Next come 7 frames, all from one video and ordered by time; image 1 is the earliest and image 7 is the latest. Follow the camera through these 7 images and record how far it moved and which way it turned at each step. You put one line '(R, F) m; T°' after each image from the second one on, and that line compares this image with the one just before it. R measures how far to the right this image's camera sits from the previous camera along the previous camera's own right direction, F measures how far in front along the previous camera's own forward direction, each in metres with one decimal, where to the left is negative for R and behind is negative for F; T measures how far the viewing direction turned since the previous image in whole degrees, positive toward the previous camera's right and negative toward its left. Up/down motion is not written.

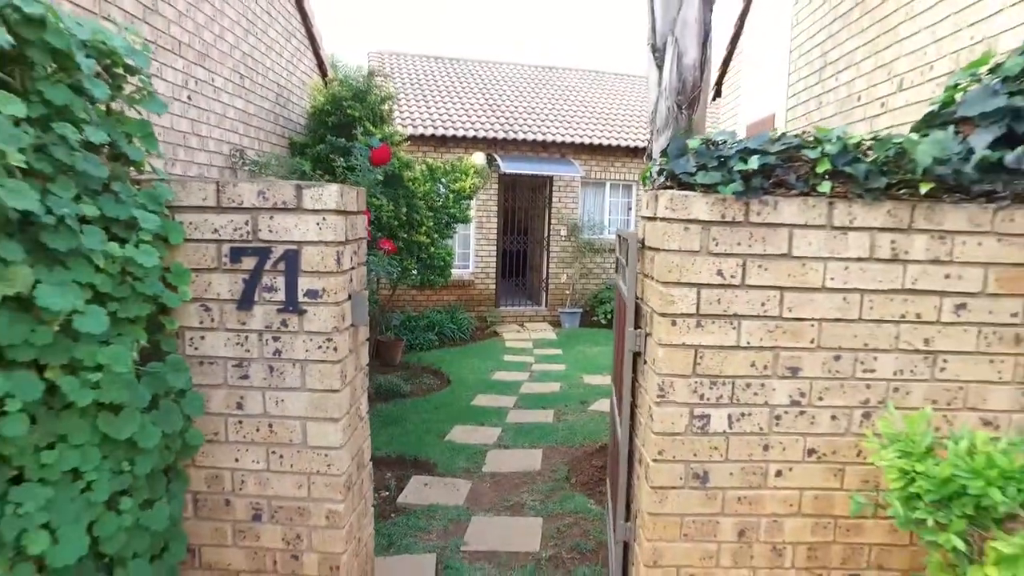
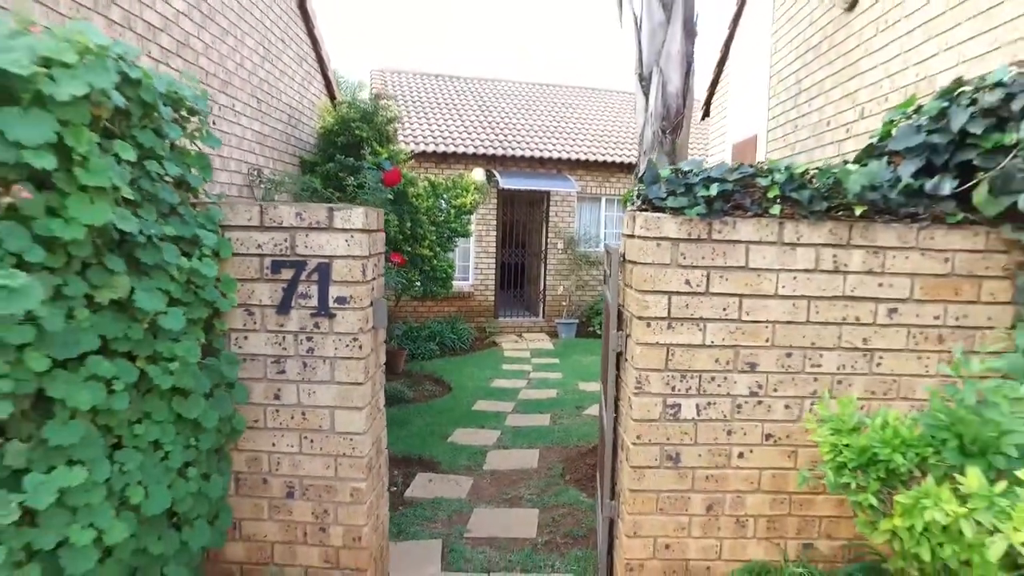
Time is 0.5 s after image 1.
(0.0, -0.4) m; 0°
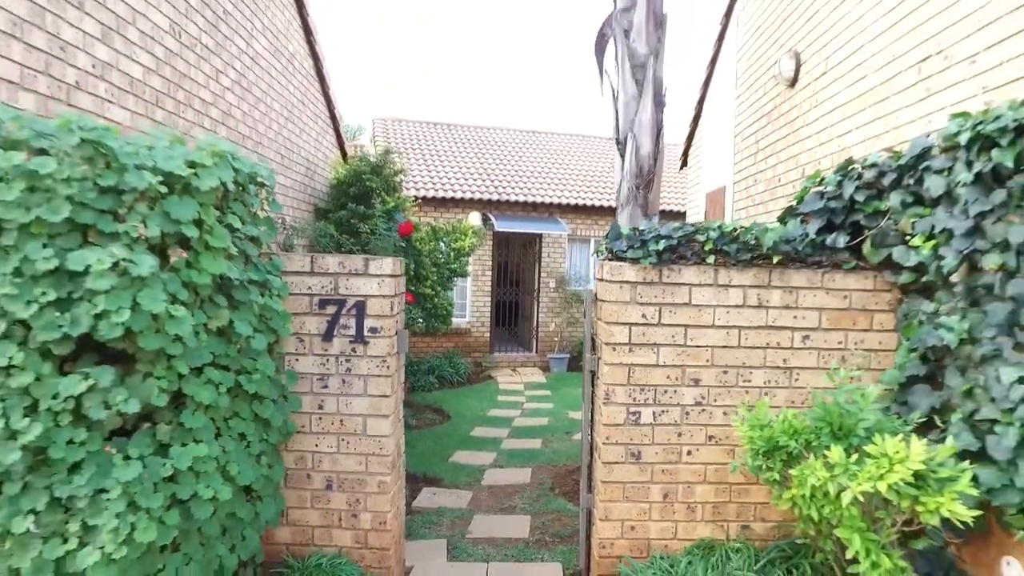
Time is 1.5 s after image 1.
(0.0, -0.8) m; 0°
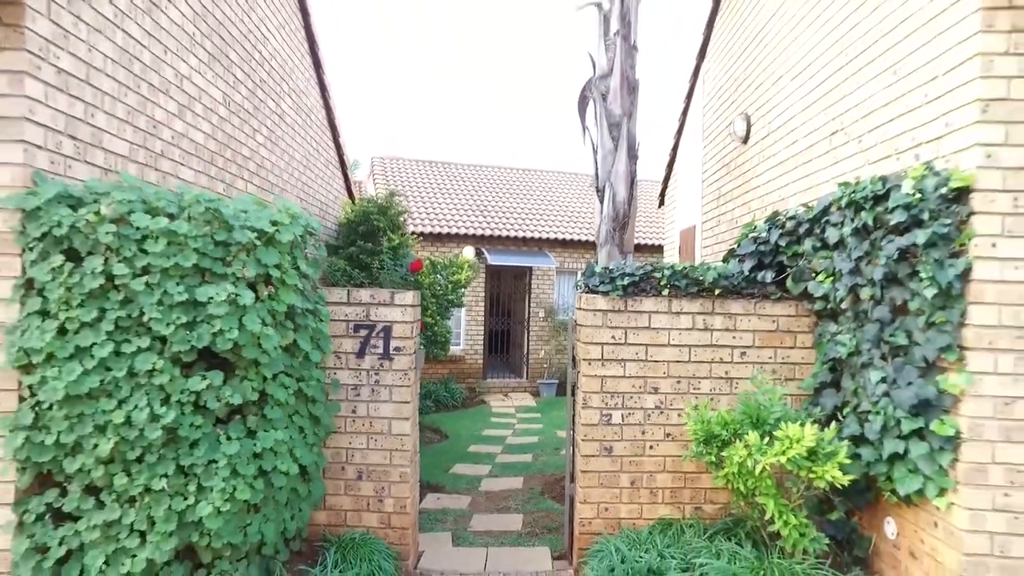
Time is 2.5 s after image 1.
(0.0, -0.9) m; +1°
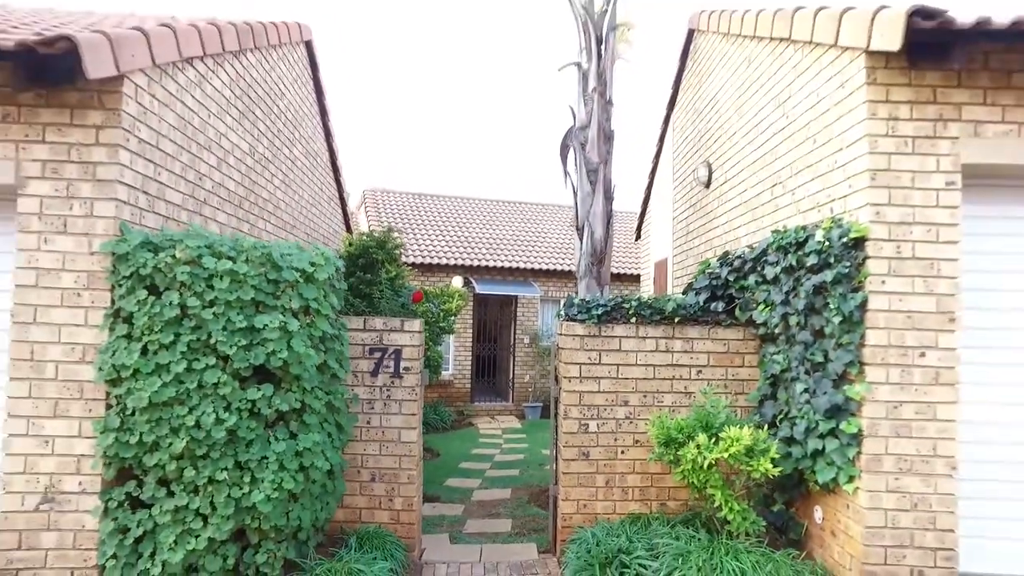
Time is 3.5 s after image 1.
(-0.1, -0.8) m; +1°
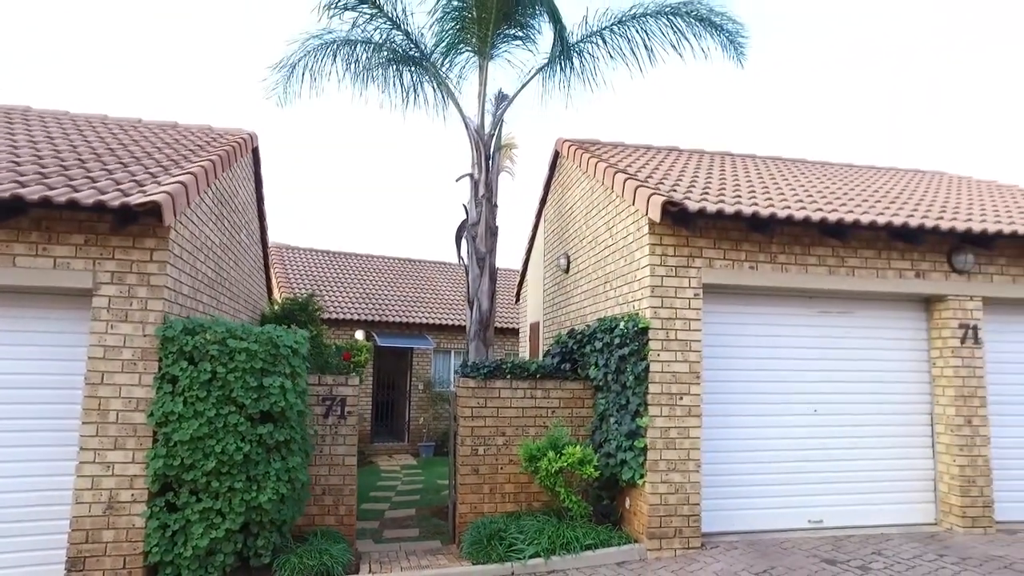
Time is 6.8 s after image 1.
(-0.3, -2.3) m; +10°
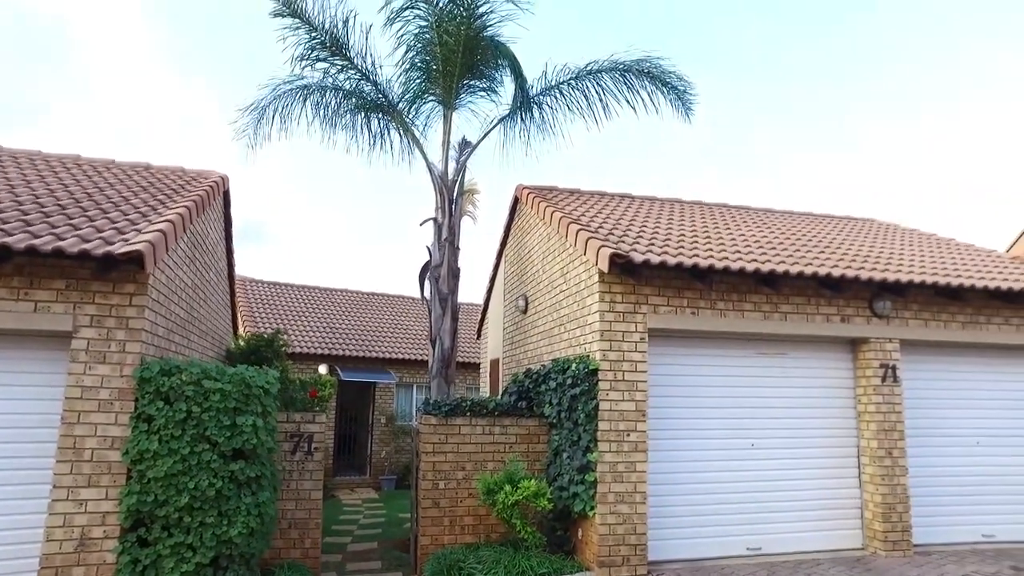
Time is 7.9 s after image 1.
(0.0, -0.5) m; +3°
